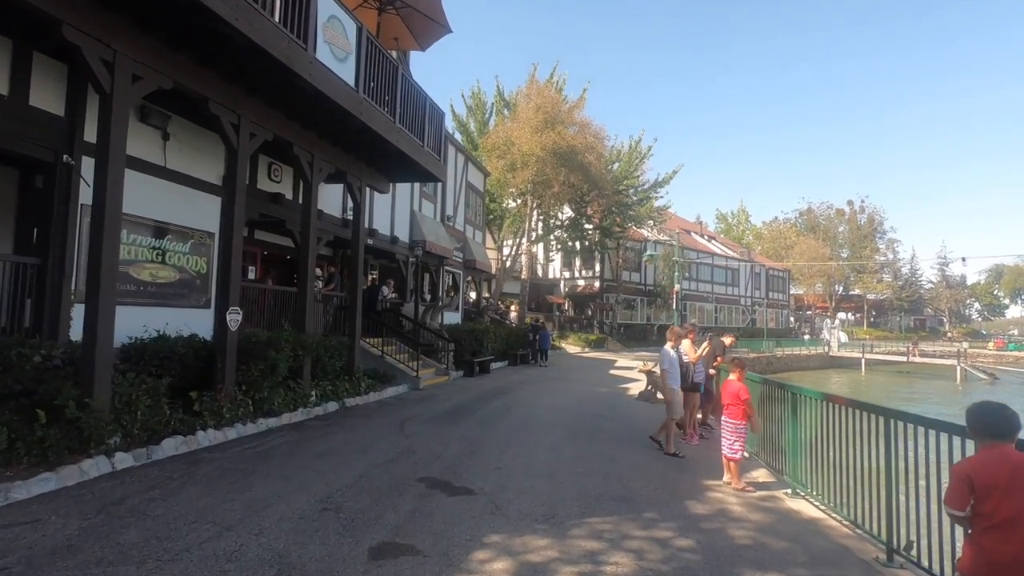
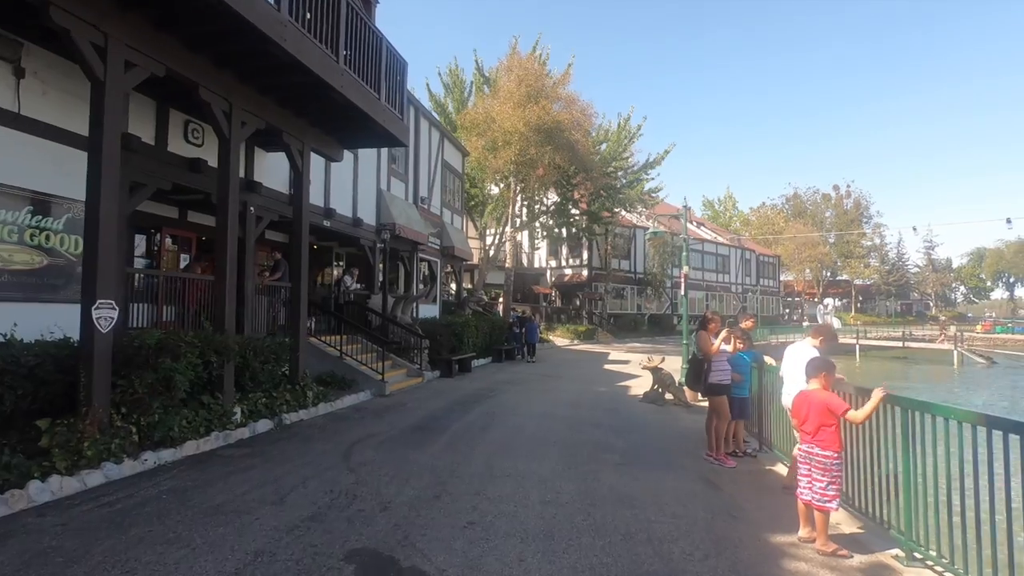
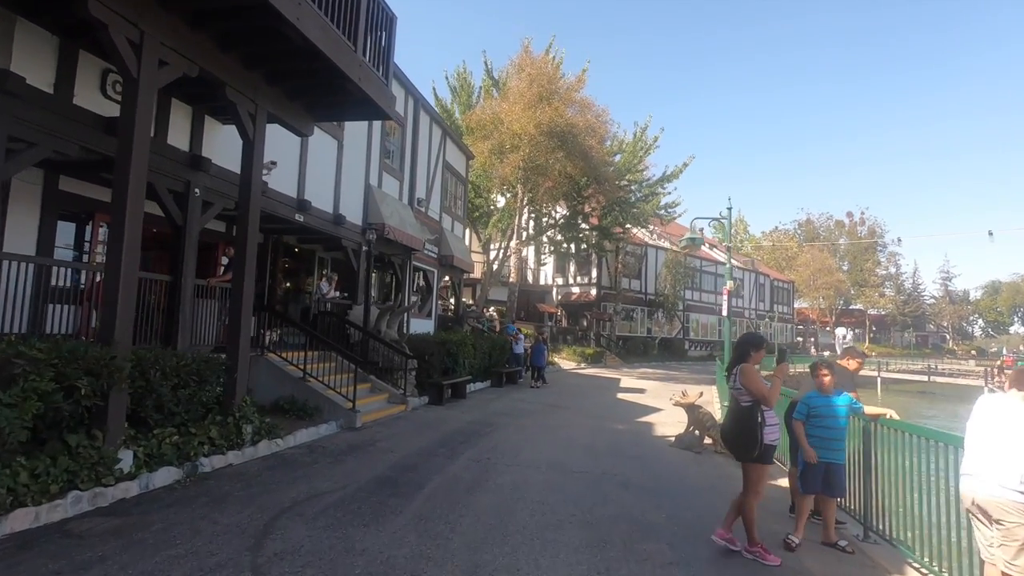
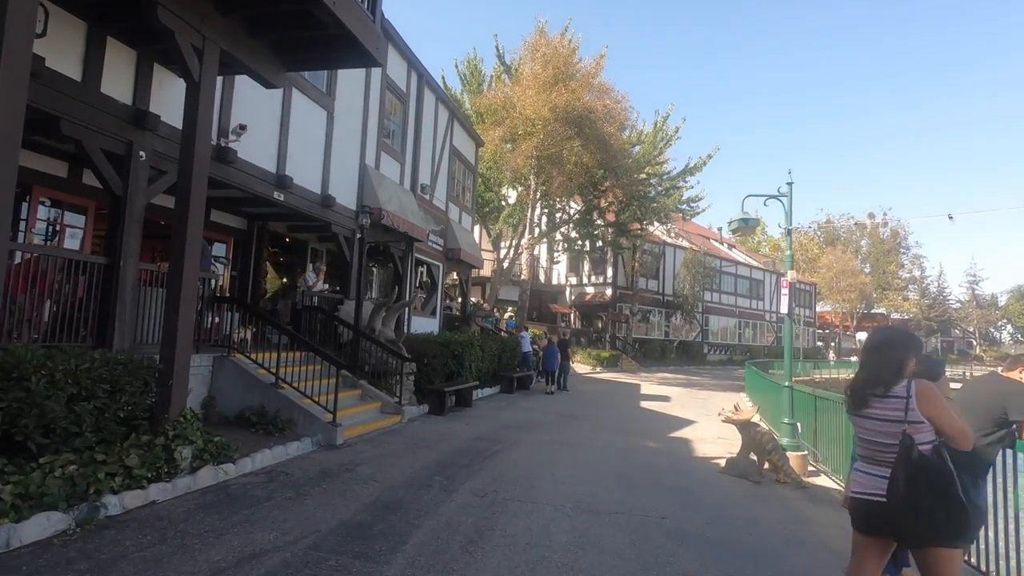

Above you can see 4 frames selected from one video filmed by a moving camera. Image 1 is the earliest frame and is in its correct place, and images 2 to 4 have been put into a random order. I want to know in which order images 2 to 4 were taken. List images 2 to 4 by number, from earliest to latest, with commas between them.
2, 3, 4
